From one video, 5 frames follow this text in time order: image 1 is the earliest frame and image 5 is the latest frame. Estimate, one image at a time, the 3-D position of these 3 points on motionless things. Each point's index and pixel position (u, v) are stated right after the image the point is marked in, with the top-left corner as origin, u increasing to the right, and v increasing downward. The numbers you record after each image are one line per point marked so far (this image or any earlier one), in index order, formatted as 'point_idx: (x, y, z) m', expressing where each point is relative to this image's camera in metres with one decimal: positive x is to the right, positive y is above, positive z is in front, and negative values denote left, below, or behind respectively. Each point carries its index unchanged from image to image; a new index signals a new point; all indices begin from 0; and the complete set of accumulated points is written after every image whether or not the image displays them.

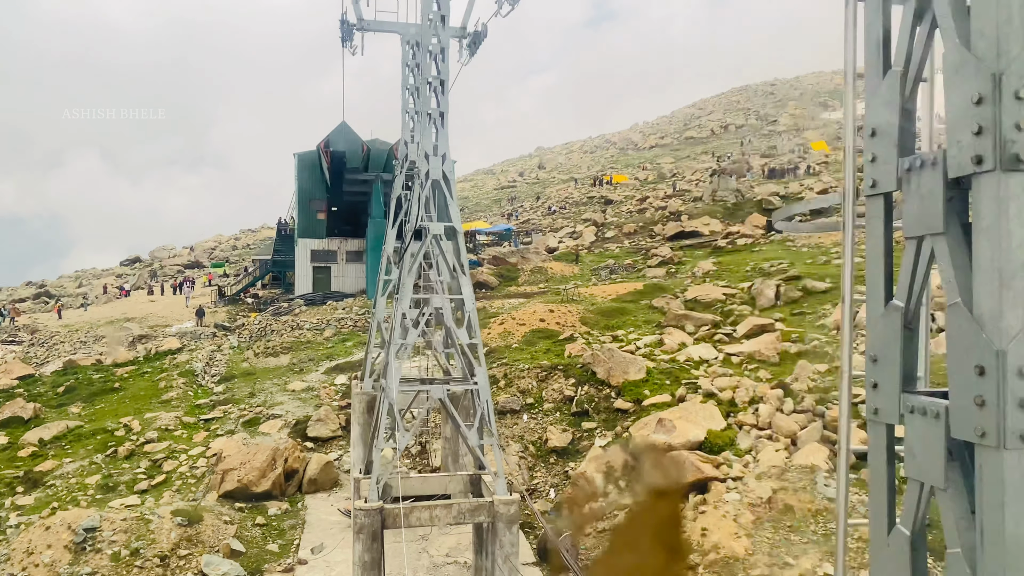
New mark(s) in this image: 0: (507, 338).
0: (-0.1, -1.2, +19.8) m
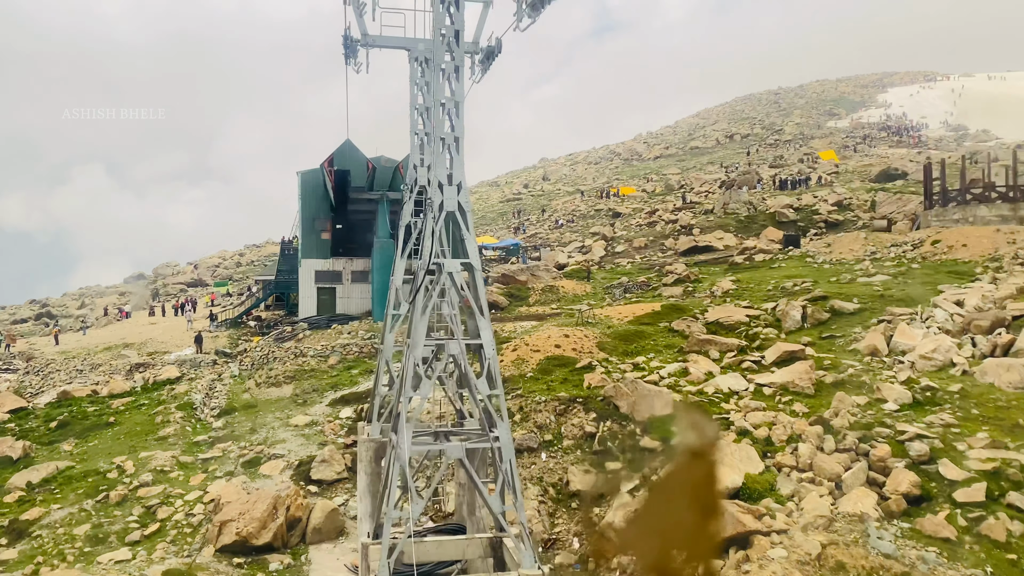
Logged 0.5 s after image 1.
0: (+0.2, -1.8, +18.8) m
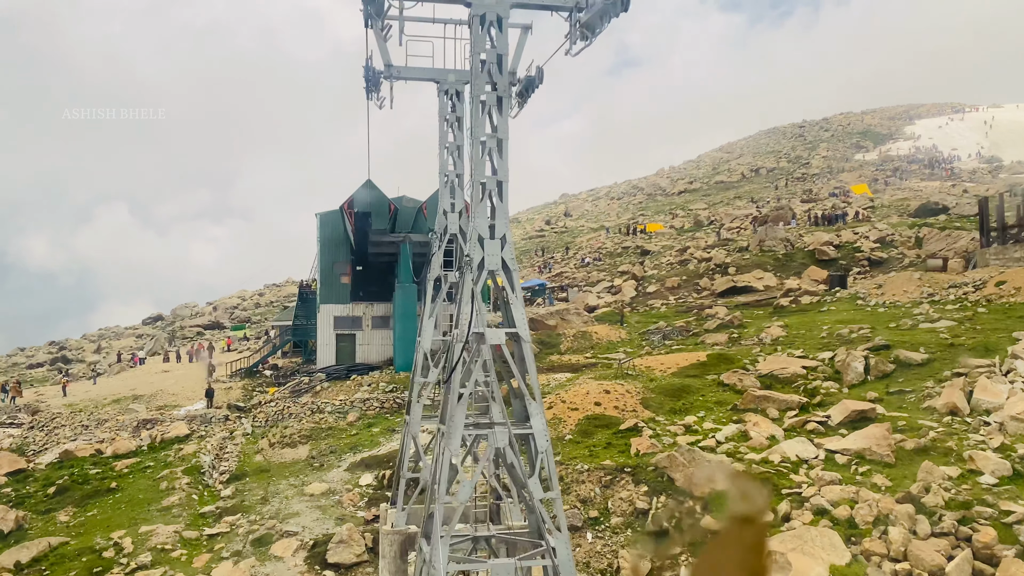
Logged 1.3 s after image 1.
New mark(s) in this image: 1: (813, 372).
0: (+1.0, -2.9, +17.1) m
1: (+7.0, -2.0, +19.2) m
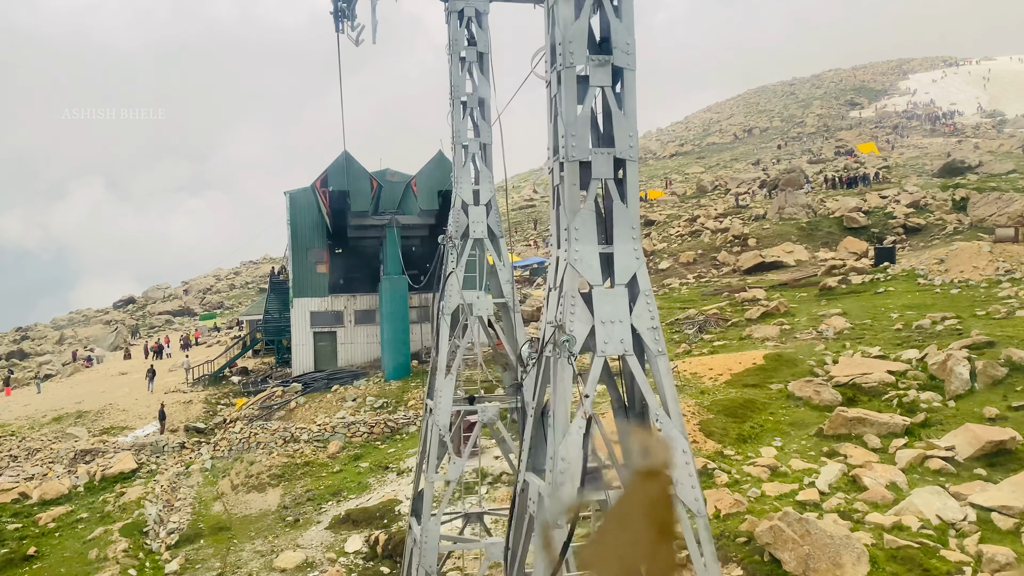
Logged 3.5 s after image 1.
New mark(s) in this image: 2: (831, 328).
0: (+1.4, -2.9, +13.3) m
1: (+7.4, -1.7, +15.5) m
2: (+7.5, -0.9, +19.2) m
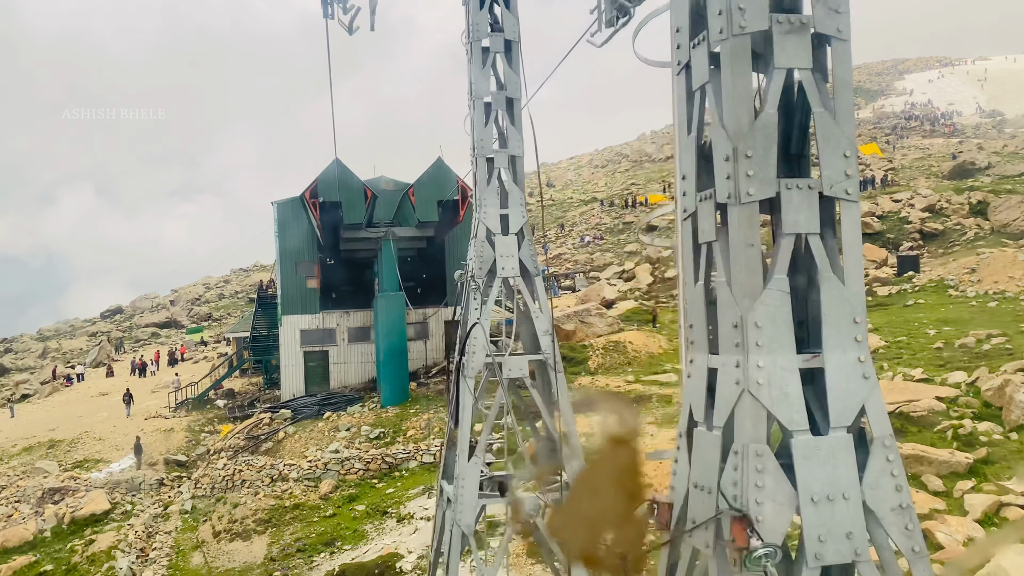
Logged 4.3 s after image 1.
0: (+1.6, -3.2, +11.8) m
1: (+7.6, -2.0, +14.1) m
2: (+7.7, -1.3, +17.8) m
